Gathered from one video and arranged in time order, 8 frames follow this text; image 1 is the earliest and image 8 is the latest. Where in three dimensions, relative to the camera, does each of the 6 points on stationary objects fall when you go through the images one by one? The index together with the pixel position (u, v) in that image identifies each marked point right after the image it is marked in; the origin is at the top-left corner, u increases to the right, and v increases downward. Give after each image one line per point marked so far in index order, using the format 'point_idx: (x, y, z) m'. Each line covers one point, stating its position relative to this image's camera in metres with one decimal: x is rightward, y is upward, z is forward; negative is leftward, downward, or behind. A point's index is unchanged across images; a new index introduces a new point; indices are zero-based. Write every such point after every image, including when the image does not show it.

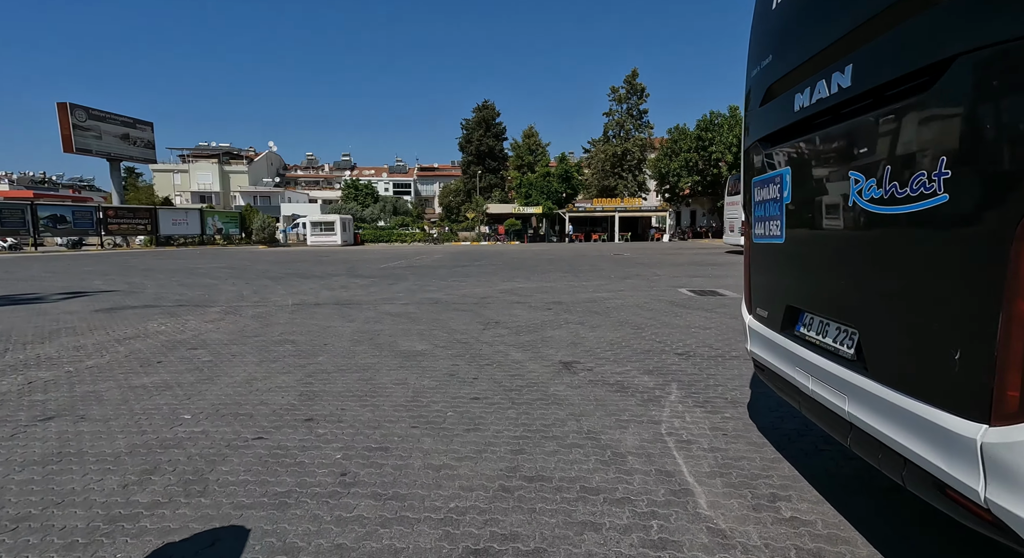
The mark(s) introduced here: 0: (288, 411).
0: (-1.7, -1.0, +4.3) m
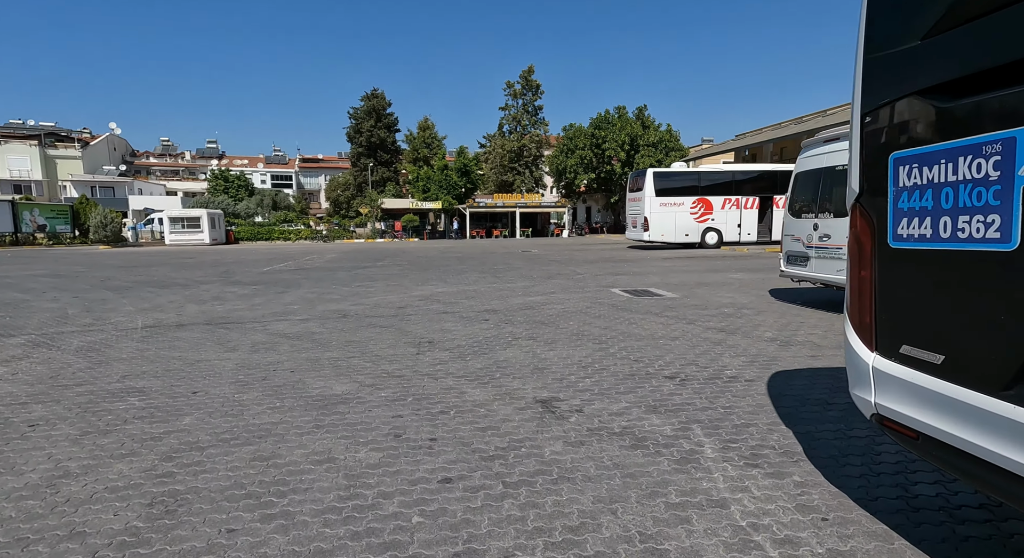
0: (-1.6, -1.1, +2.4) m
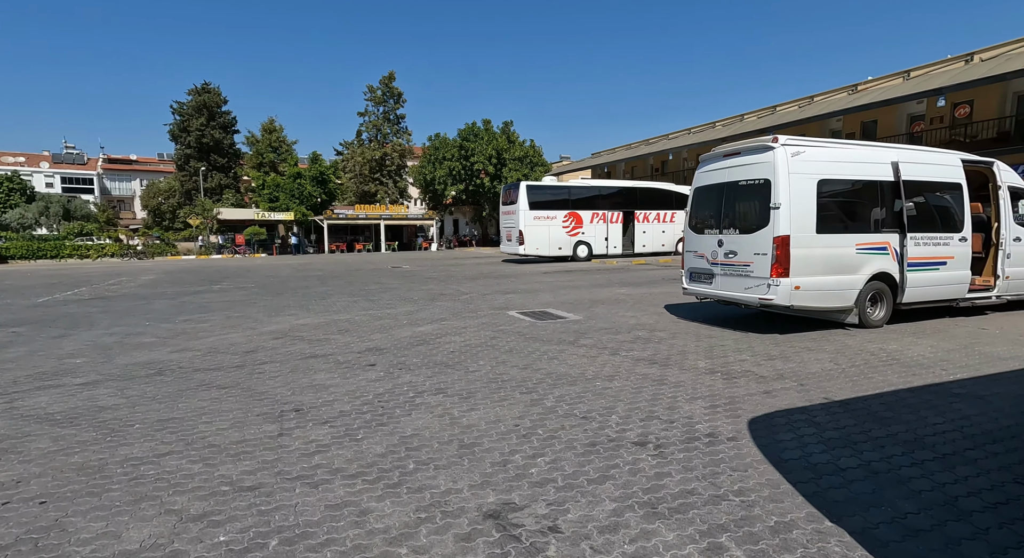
0: (-1.4, -1.4, +0.4) m
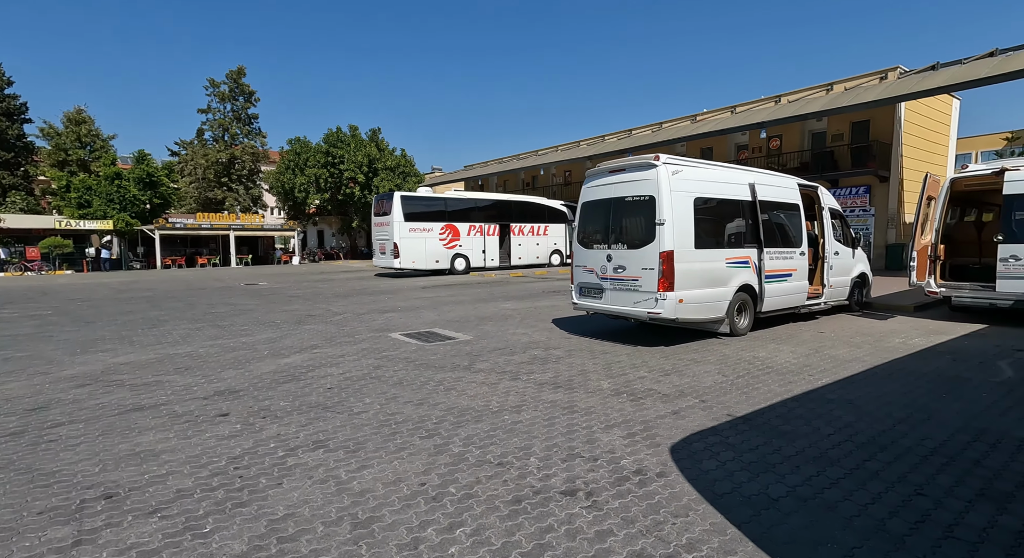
0: (-1.0, -1.4, -0.7) m
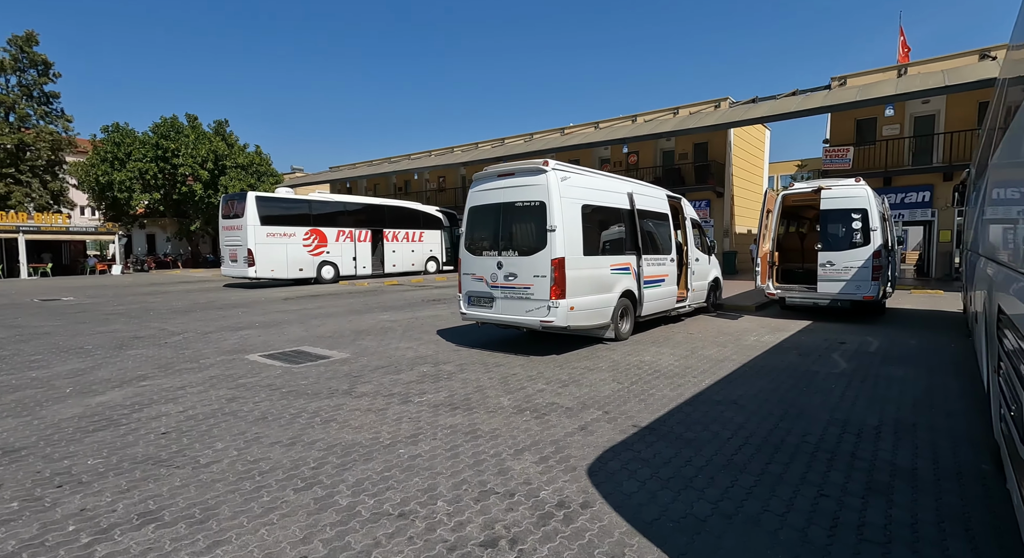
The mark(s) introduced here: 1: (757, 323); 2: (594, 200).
0: (-0.4, -1.4, -1.6) m
1: (+4.9, -0.9, +11.4) m
2: (+1.4, +1.2, +9.1) m
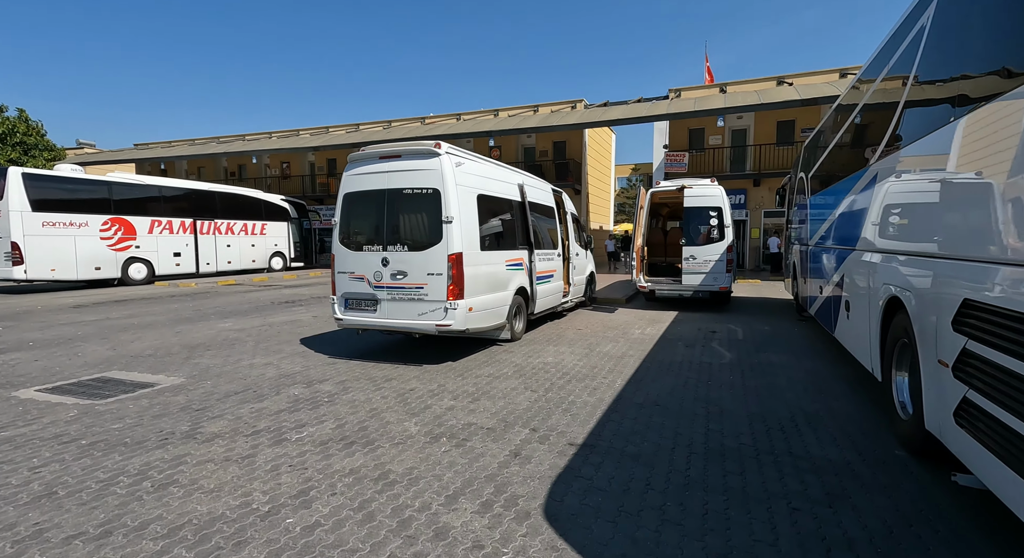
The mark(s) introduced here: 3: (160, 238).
0: (+0.8, -1.4, -2.5) m
1: (+2.4, -0.7, +11.4) m
2: (-0.4, +1.3, +8.2) m
3: (-11.6, +1.3, +18.7) m
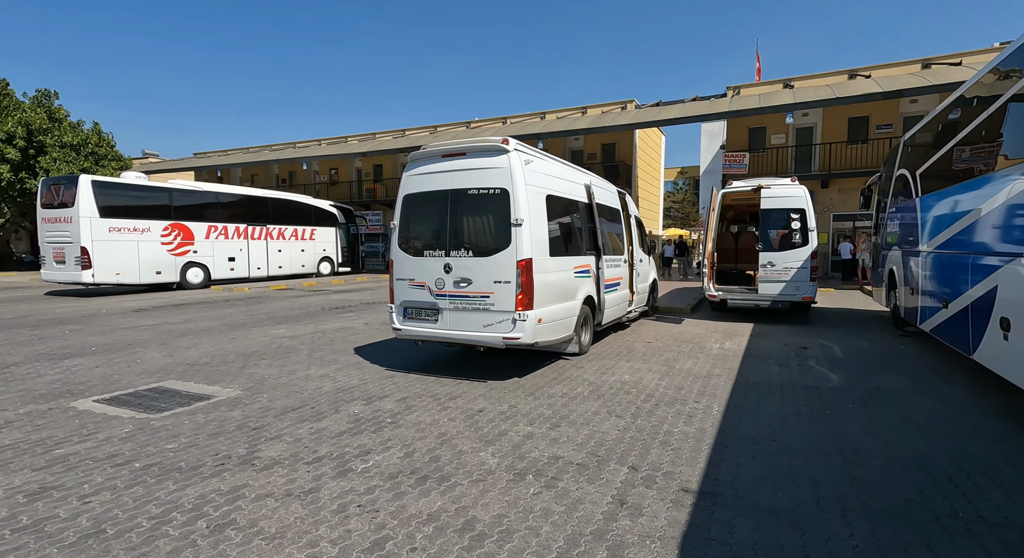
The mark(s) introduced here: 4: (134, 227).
0: (+0.9, -1.4, -3.2) m
1: (+3.6, -0.9, +10.5) m
2: (+0.6, +1.2, +7.6) m
3: (-9.8, +1.1, +18.9) m
4: (-11.0, +1.5, +16.5) m
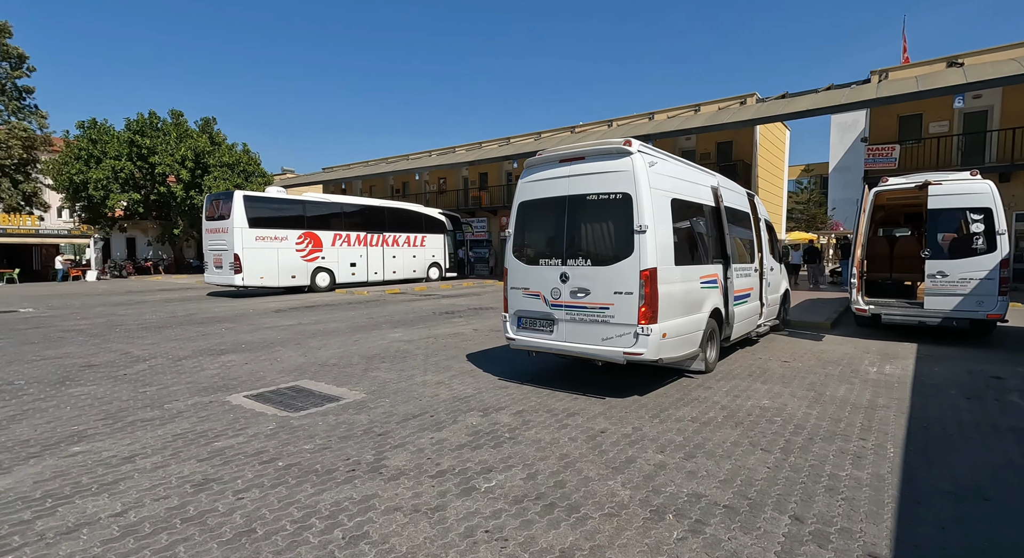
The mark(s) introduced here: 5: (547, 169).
0: (+0.5, -1.4, -3.7) m
1: (+5.6, -1.1, +9.3) m
2: (+2.1, +1.1, +7.0) m
3: (-6.1, +1.0, +20.0) m
4: (-7.7, +1.4, +17.8) m
5: (+0.4, +1.4, +7.0) m
